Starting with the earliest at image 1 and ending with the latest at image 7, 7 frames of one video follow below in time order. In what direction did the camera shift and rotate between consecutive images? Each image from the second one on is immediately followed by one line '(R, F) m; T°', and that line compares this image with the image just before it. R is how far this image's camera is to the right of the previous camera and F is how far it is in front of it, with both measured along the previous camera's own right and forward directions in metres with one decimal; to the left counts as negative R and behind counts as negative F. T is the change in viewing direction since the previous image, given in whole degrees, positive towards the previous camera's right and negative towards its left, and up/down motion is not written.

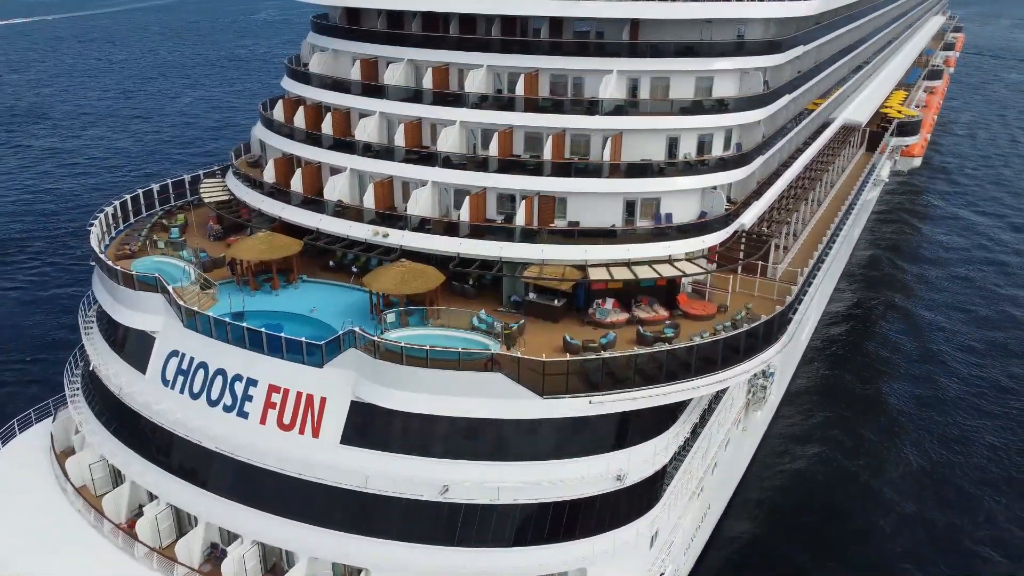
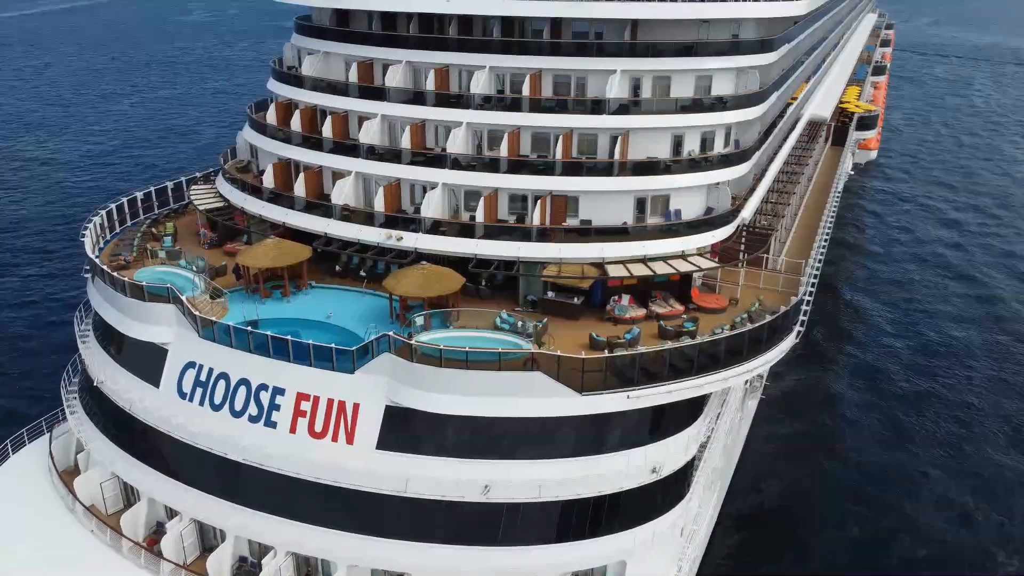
(-2.9, -0.1) m; +4°
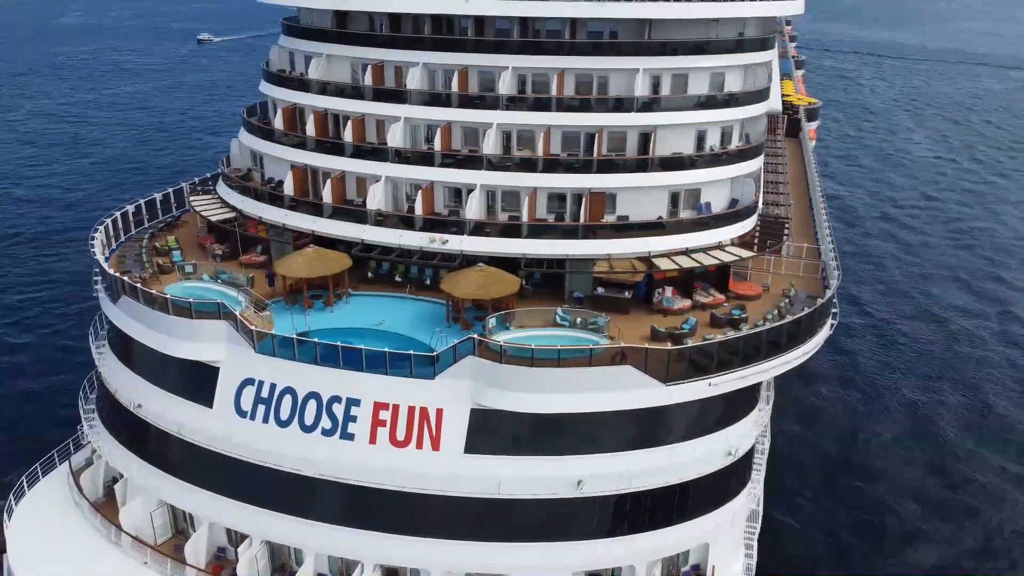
(-5.7, +0.1) m; +7°
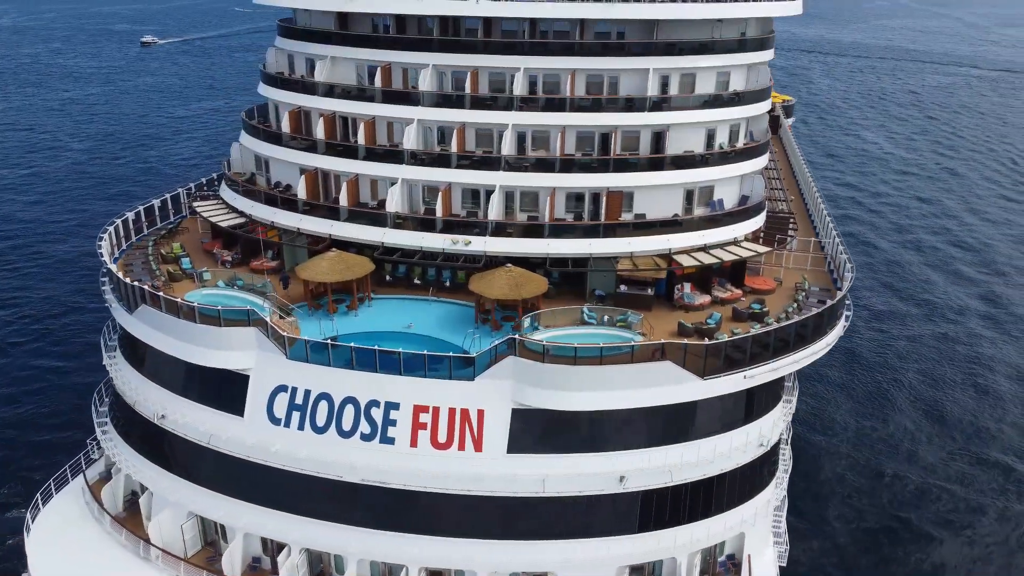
(-2.7, -0.1) m; +3°
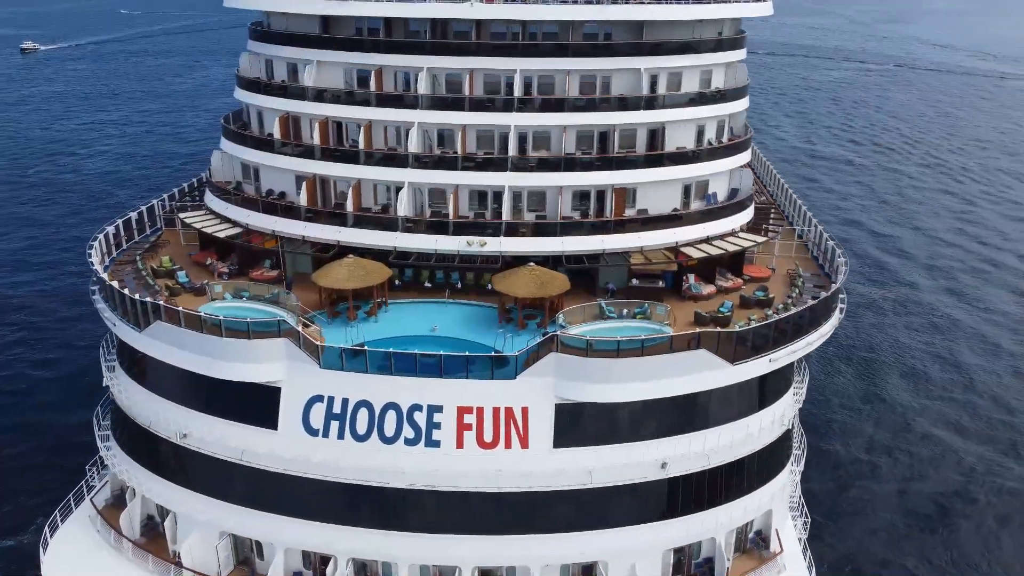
(-4.1, -0.2) m; +6°
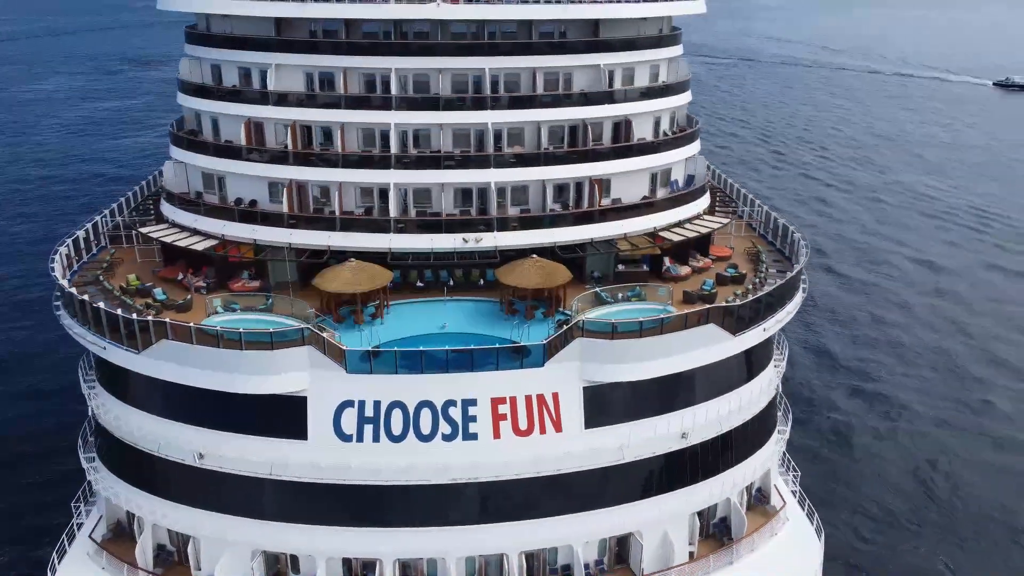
(-5.3, -0.3) m; +10°
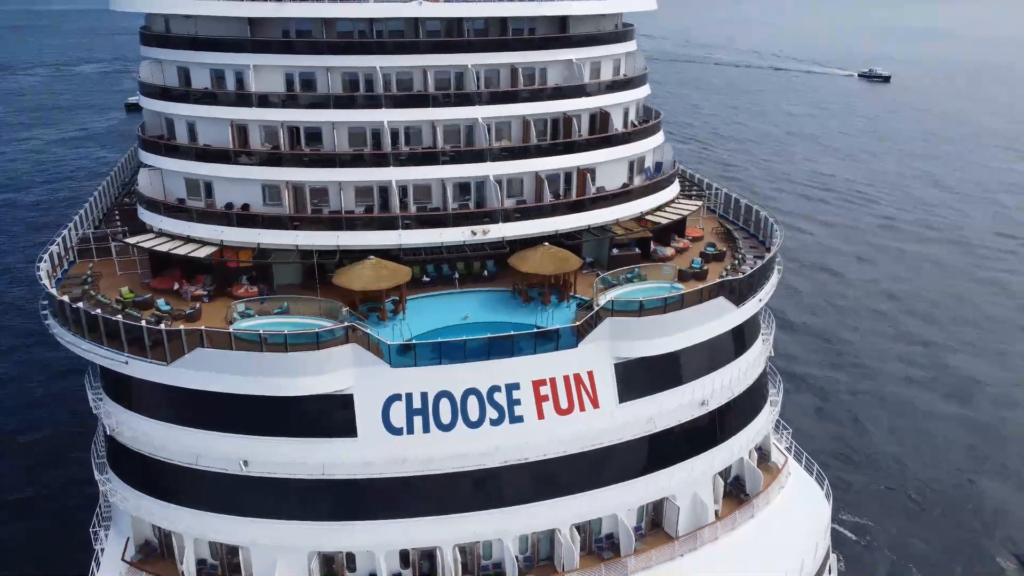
(-5.4, -0.5) m; +9°
